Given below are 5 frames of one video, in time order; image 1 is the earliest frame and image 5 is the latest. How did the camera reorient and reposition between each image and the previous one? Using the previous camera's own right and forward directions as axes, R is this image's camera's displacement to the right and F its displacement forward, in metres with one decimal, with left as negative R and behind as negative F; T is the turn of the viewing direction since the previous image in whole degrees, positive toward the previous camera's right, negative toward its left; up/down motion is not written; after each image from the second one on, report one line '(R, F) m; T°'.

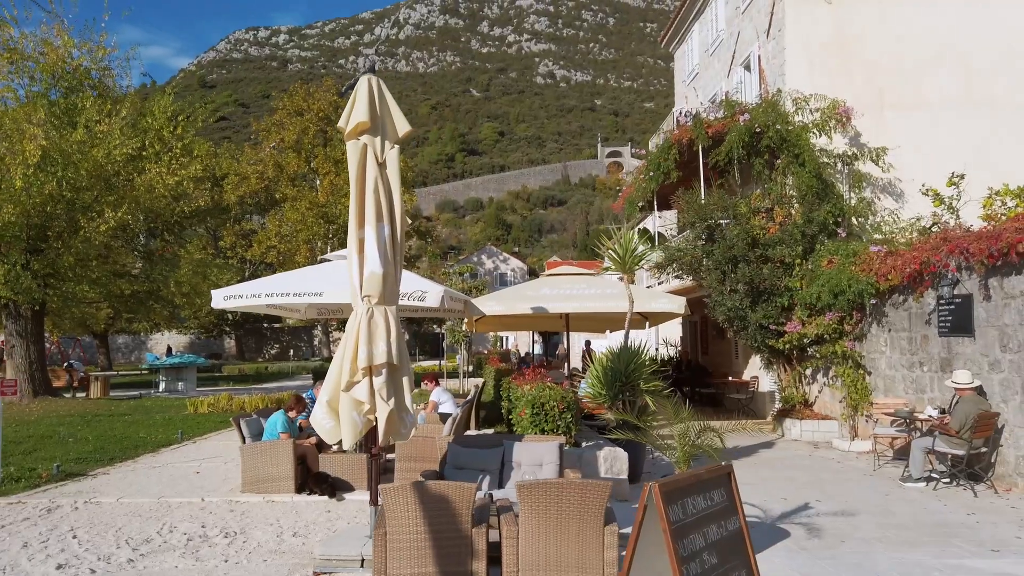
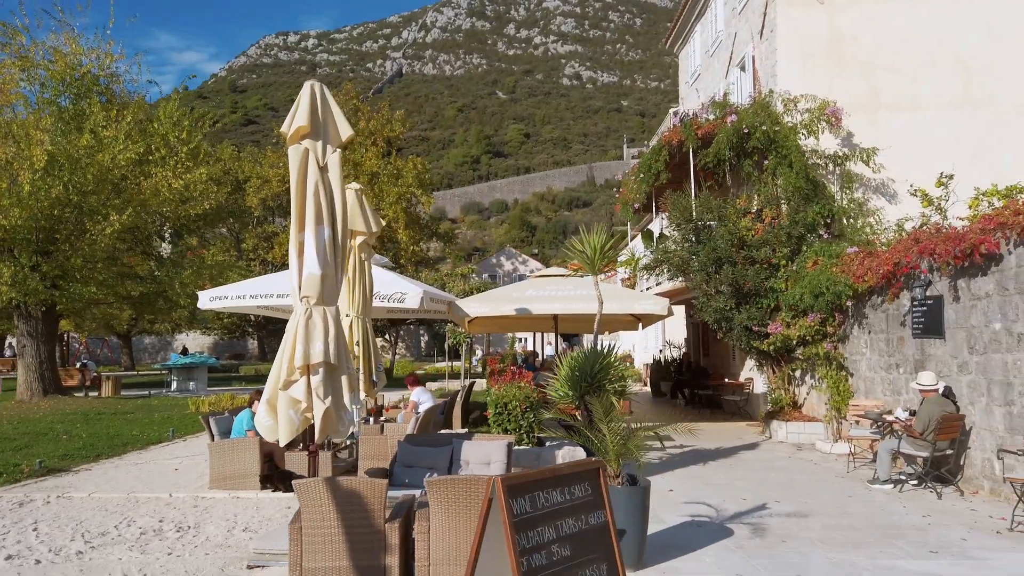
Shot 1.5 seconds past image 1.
(+0.6, -0.1) m; -2°
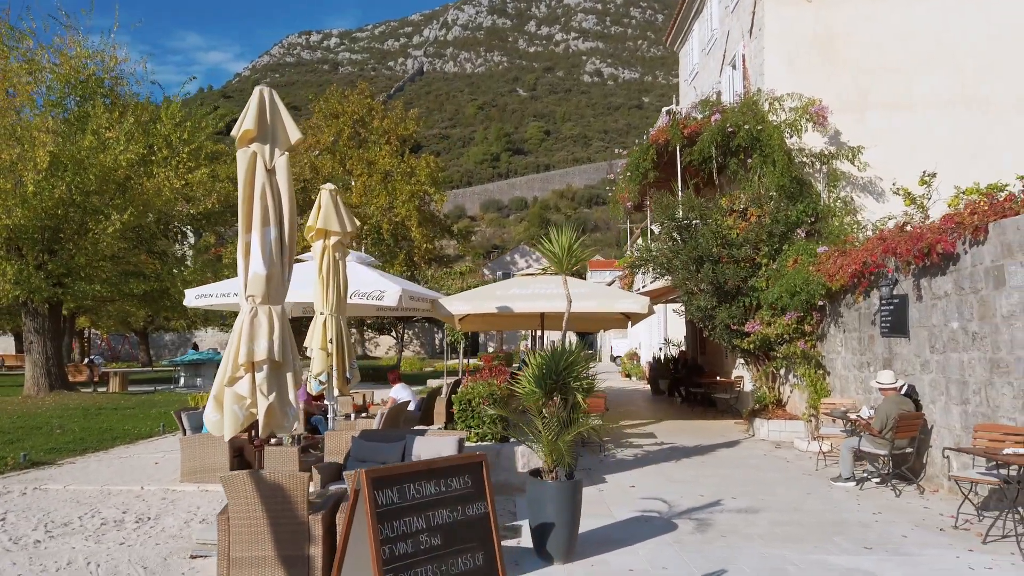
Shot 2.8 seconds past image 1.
(+0.6, -0.1) m; -1°
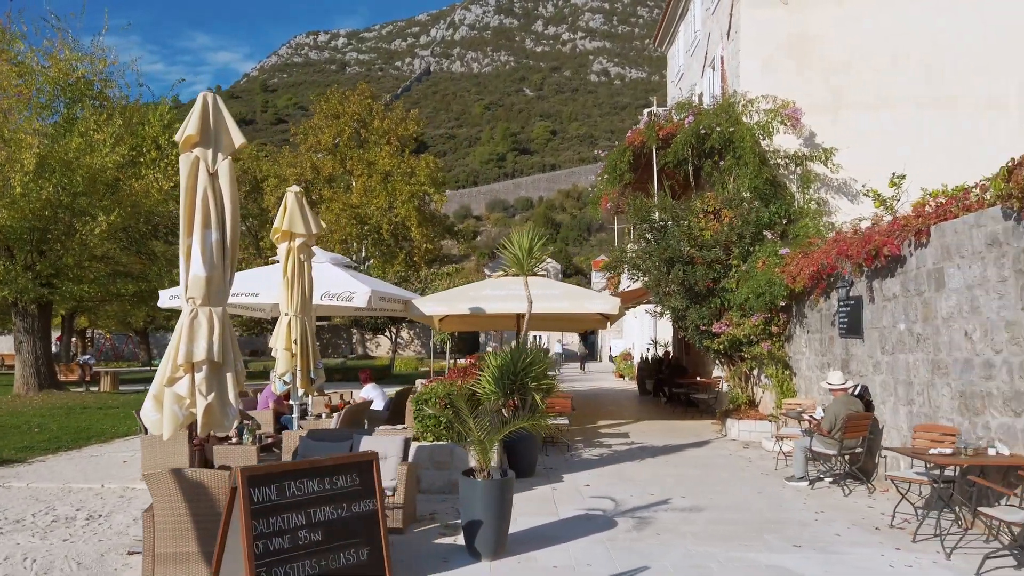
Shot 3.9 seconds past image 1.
(+0.5, -0.1) m; 0°
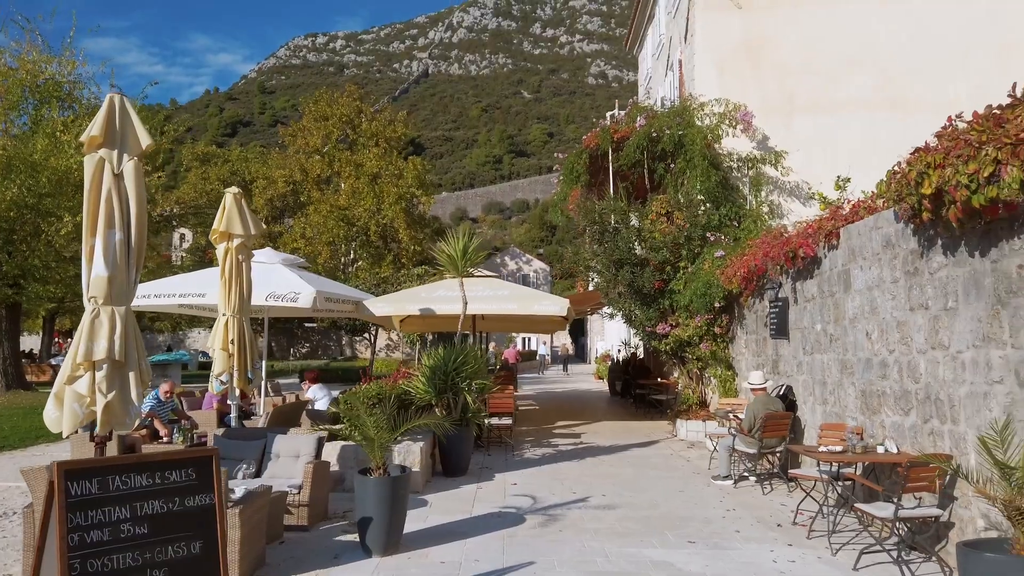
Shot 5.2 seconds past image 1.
(+0.8, -0.1) m; 0°
